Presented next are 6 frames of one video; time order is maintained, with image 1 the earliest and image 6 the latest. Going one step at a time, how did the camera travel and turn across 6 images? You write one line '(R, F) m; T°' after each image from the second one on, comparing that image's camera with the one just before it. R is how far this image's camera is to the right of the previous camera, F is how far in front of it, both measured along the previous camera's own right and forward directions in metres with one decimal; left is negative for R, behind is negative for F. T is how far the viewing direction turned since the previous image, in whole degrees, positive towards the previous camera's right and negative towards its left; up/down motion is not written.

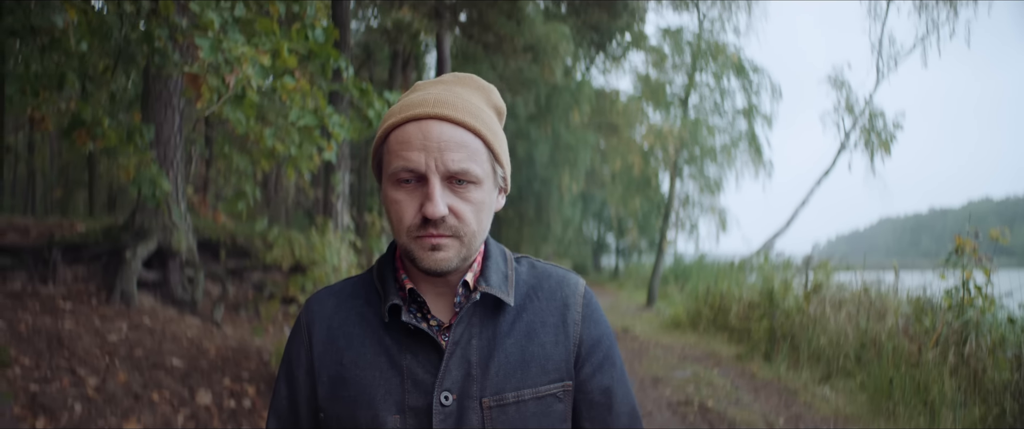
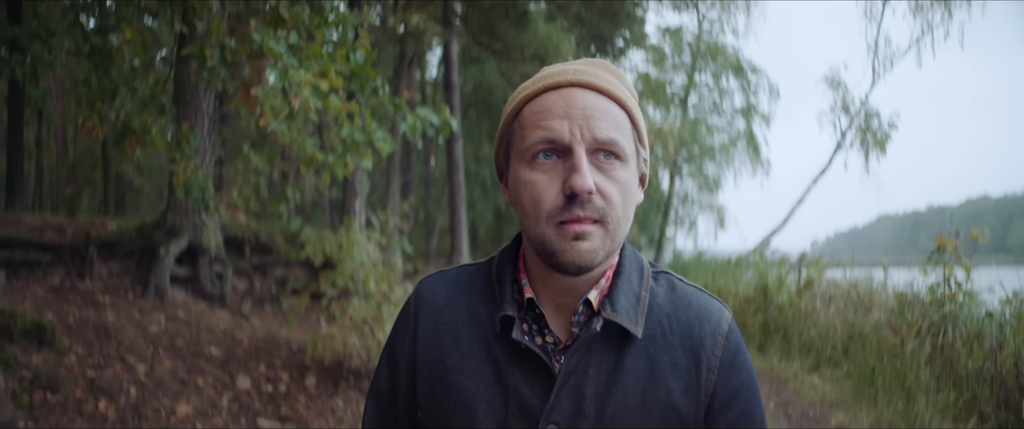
(-0.1, -0.3) m; 0°
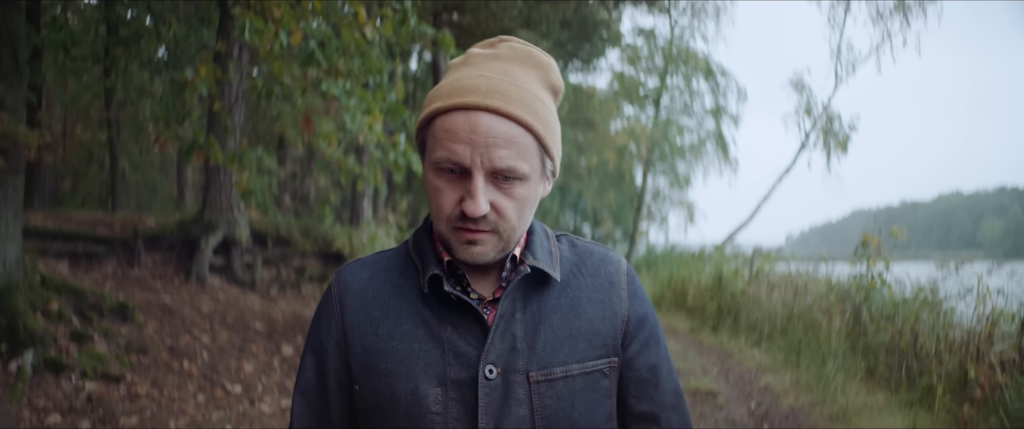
(-0.1, -1.0) m; +2°
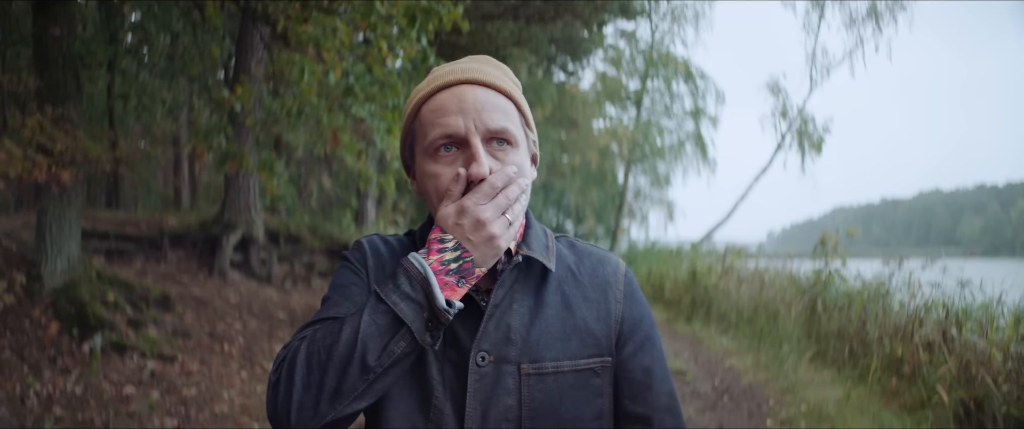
(-0.1, -0.7) m; +1°
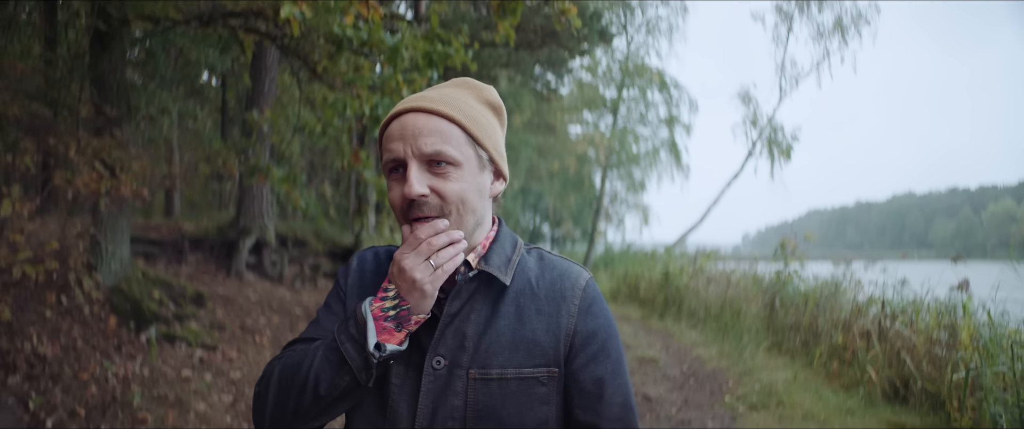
(-0.2, -0.7) m; +2°
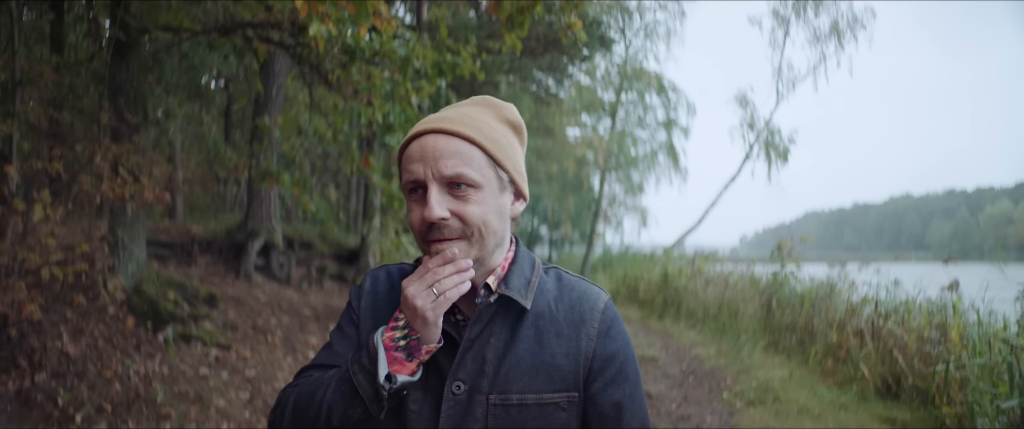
(-0.1, -0.2) m; 0°
